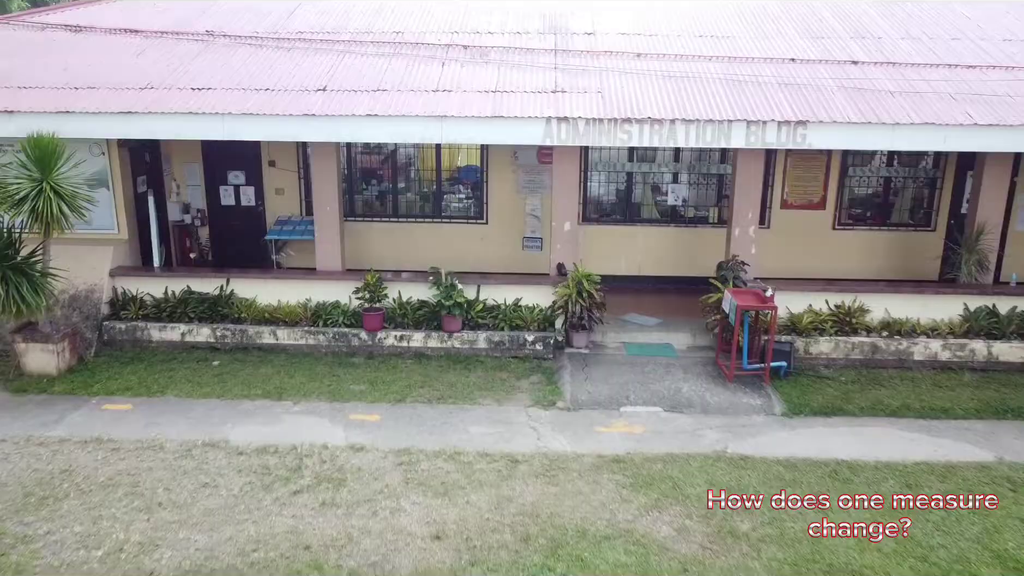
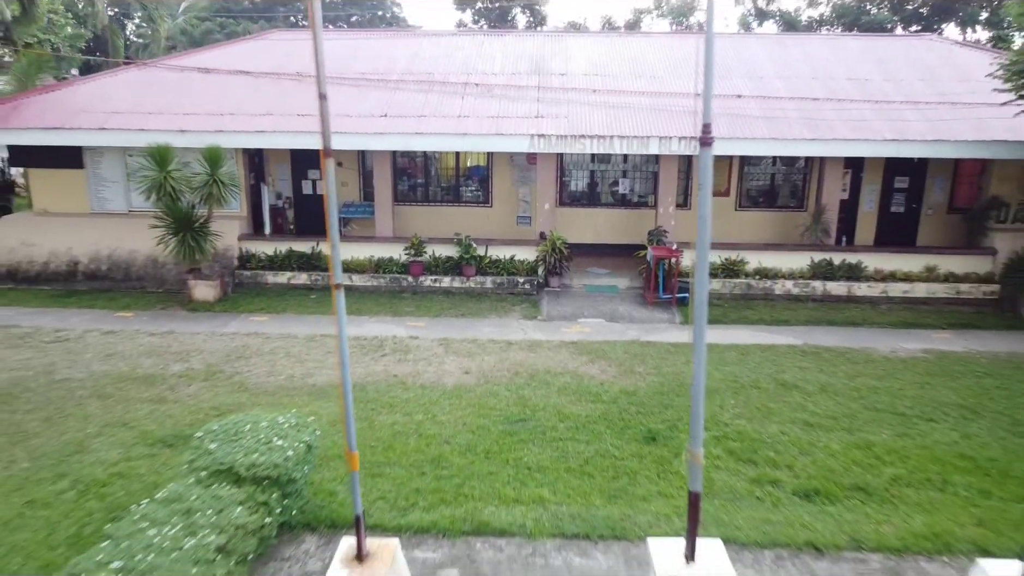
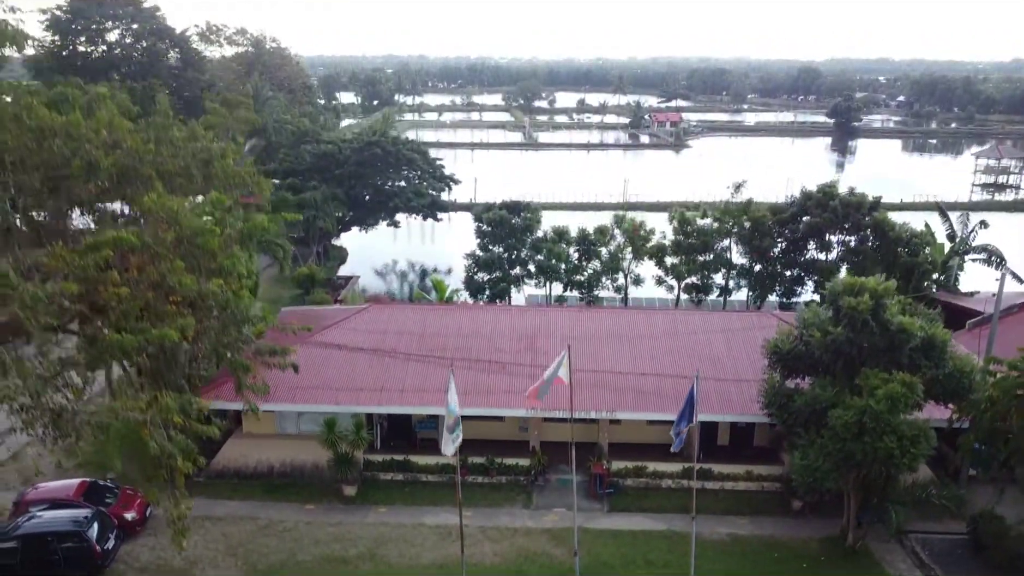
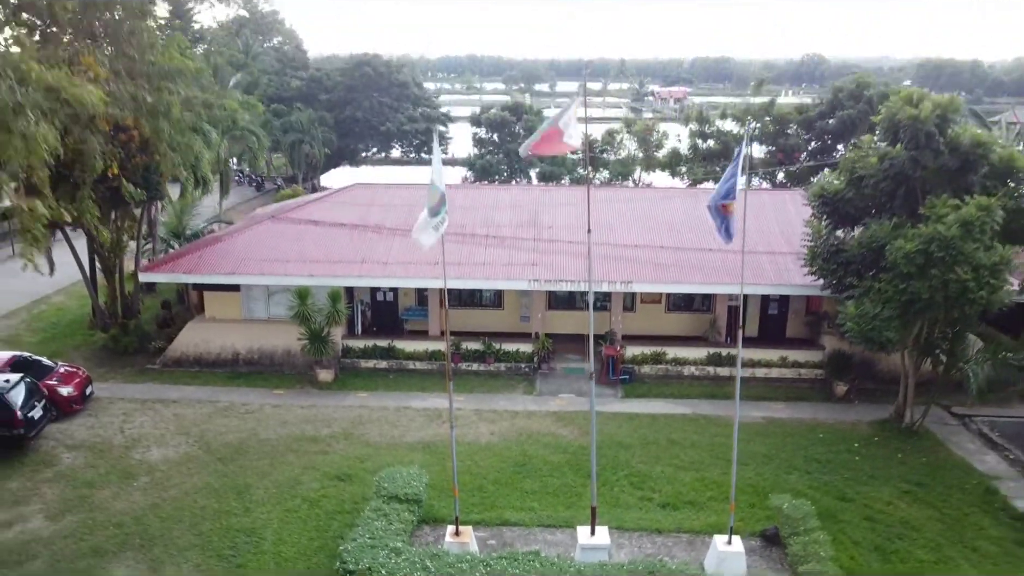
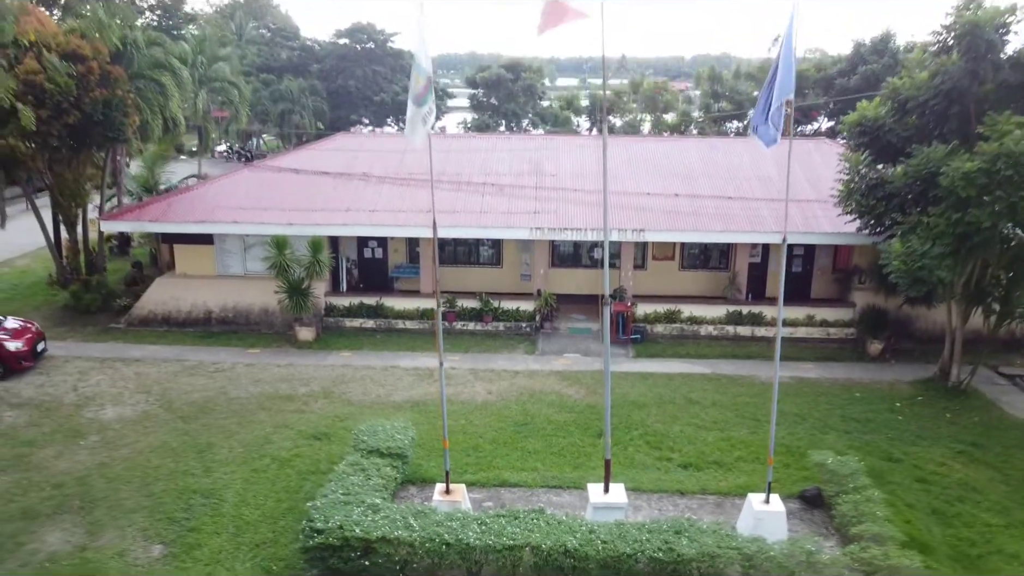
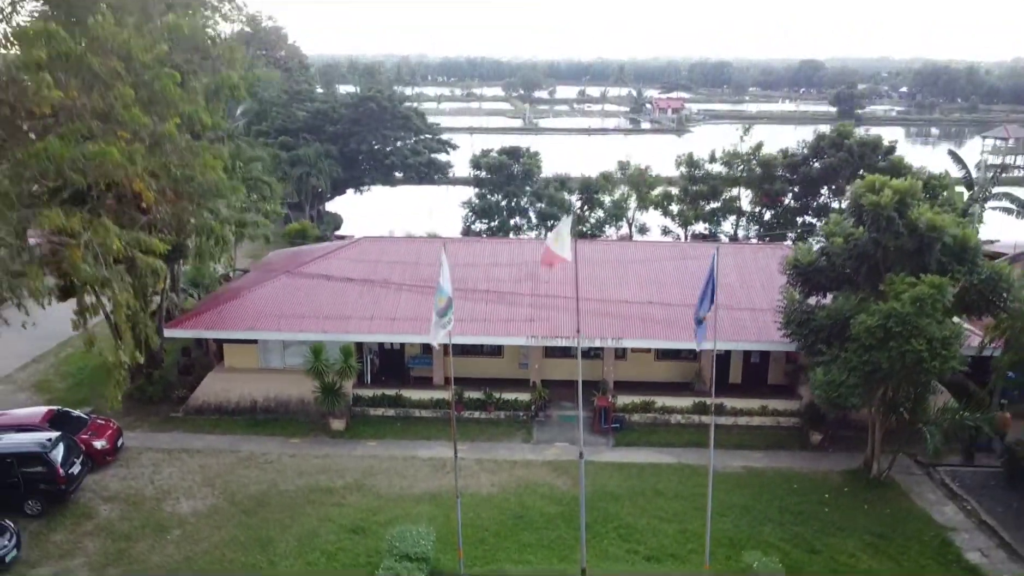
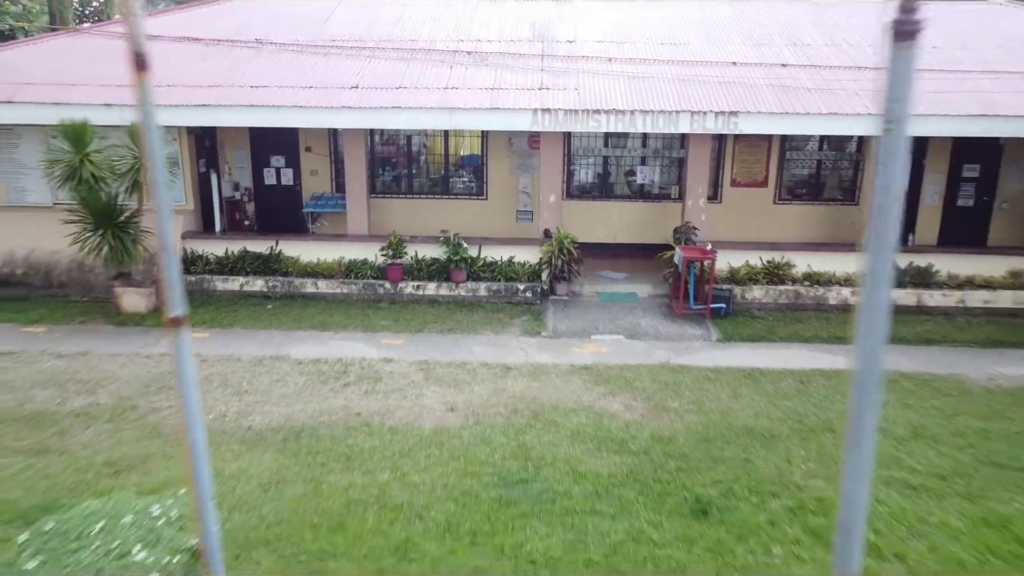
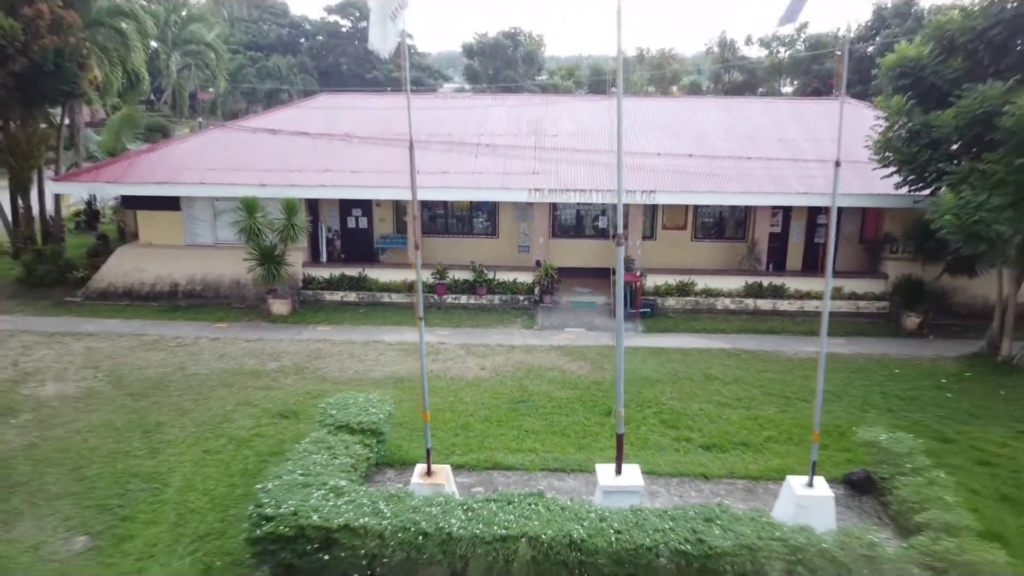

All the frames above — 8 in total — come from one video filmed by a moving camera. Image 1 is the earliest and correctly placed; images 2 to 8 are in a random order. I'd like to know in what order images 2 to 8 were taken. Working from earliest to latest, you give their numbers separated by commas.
7, 2, 8, 5, 4, 6, 3
